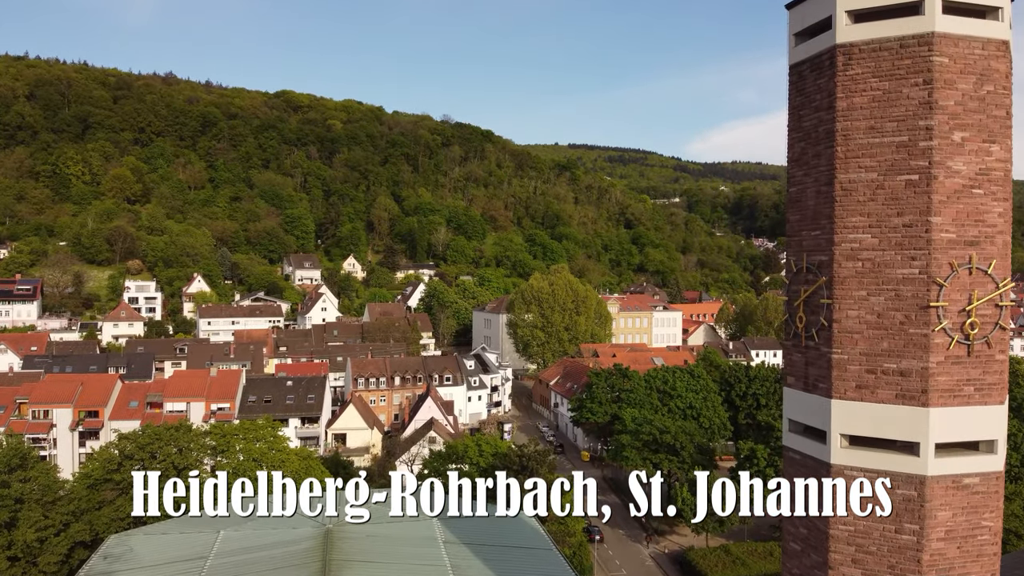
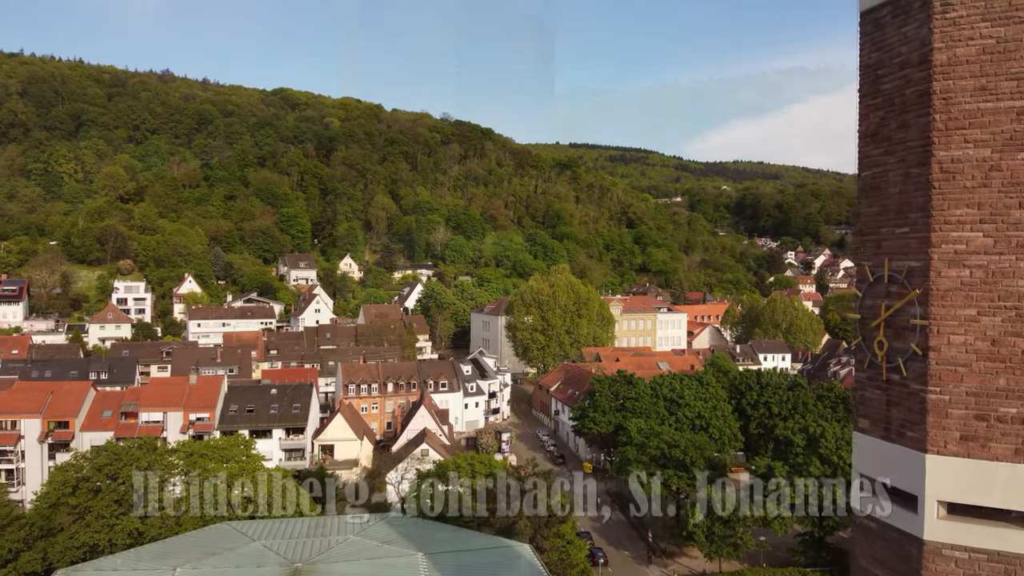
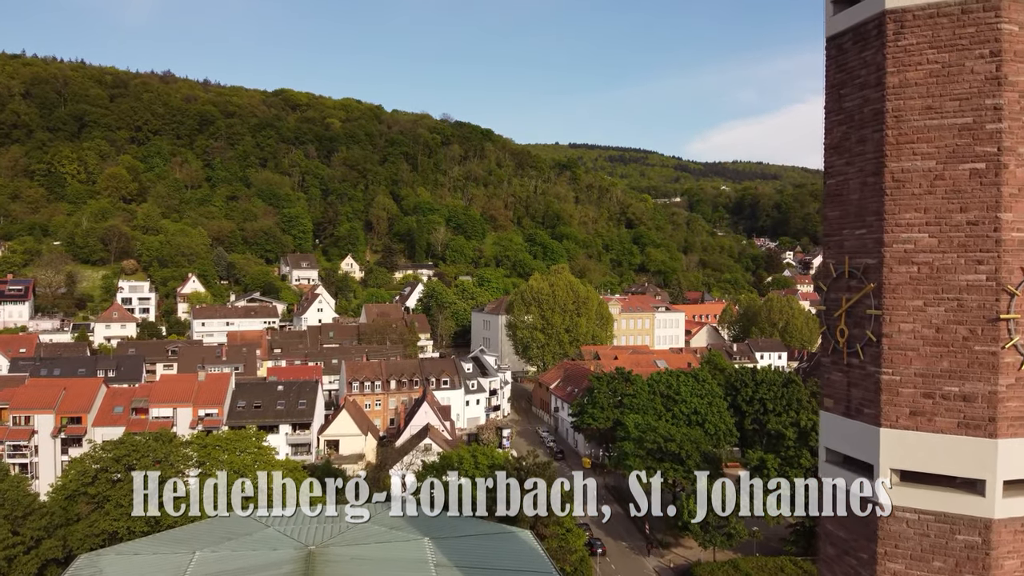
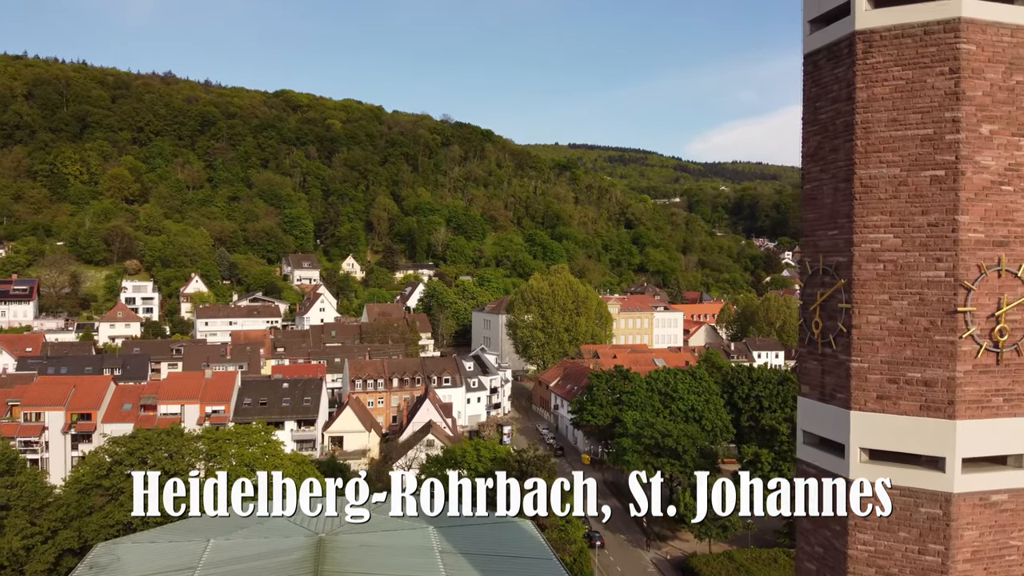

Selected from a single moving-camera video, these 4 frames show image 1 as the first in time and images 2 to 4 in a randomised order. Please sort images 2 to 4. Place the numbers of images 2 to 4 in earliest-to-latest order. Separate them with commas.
4, 3, 2
